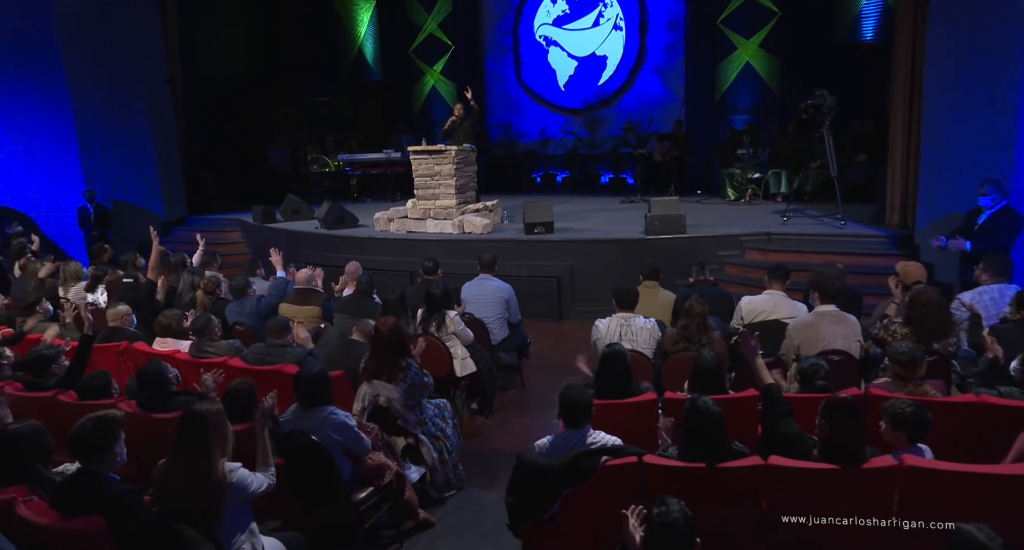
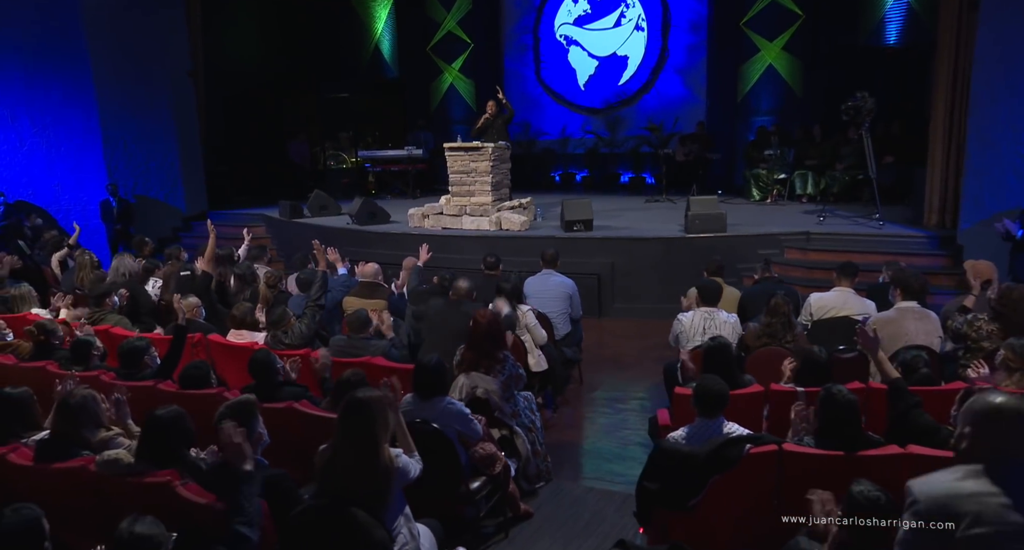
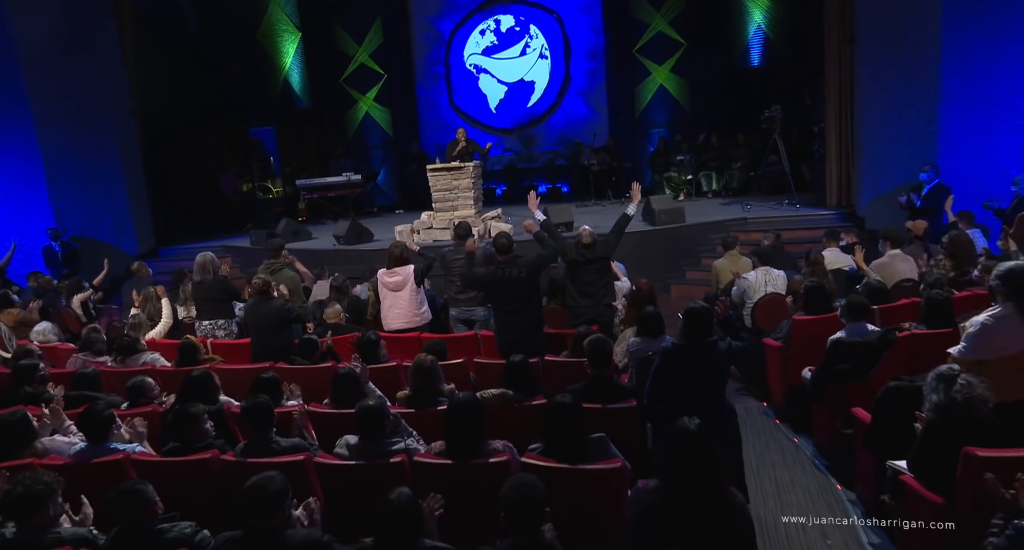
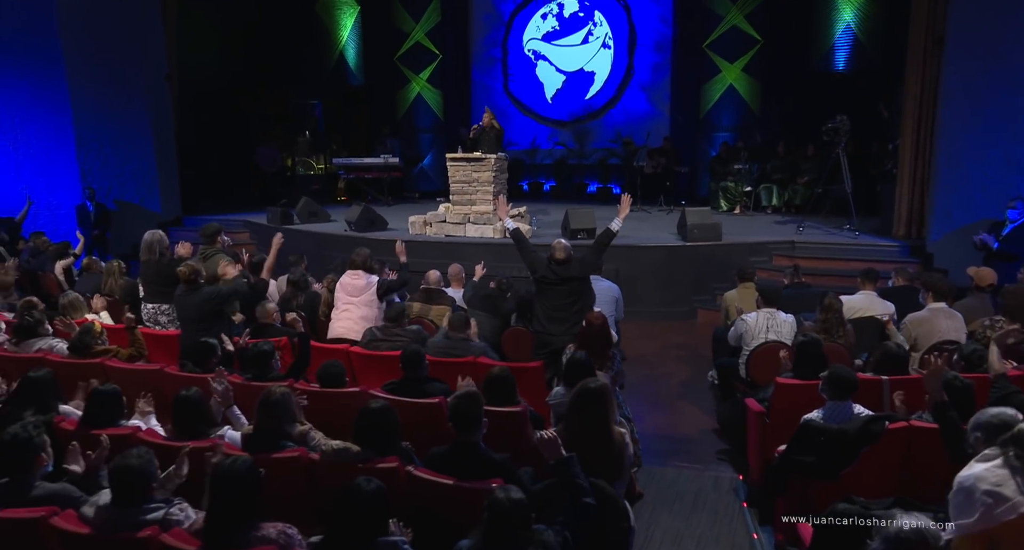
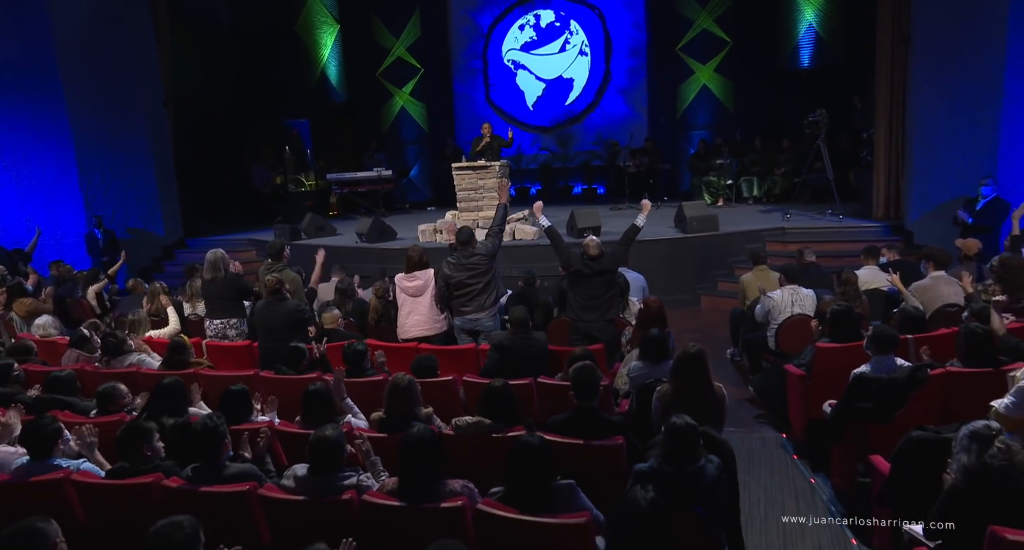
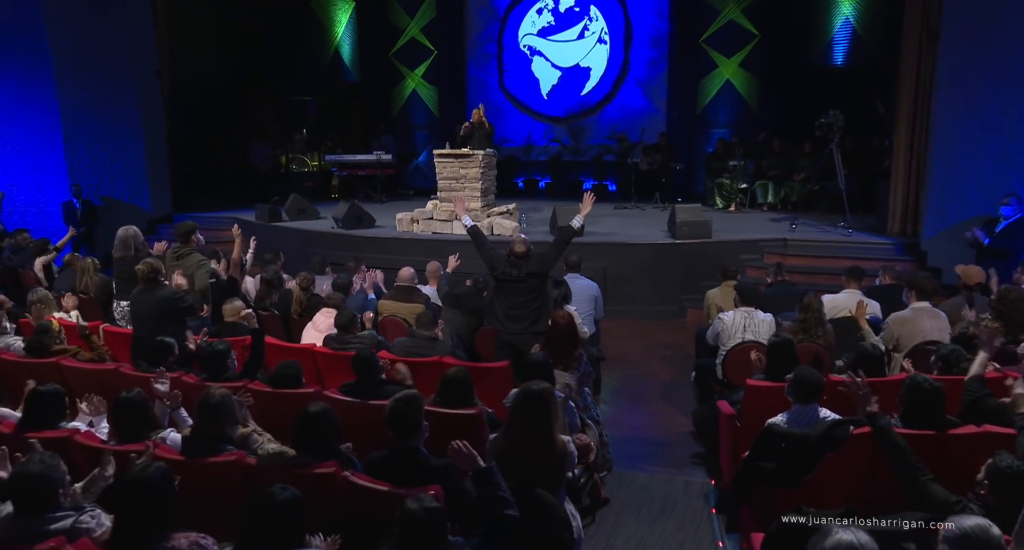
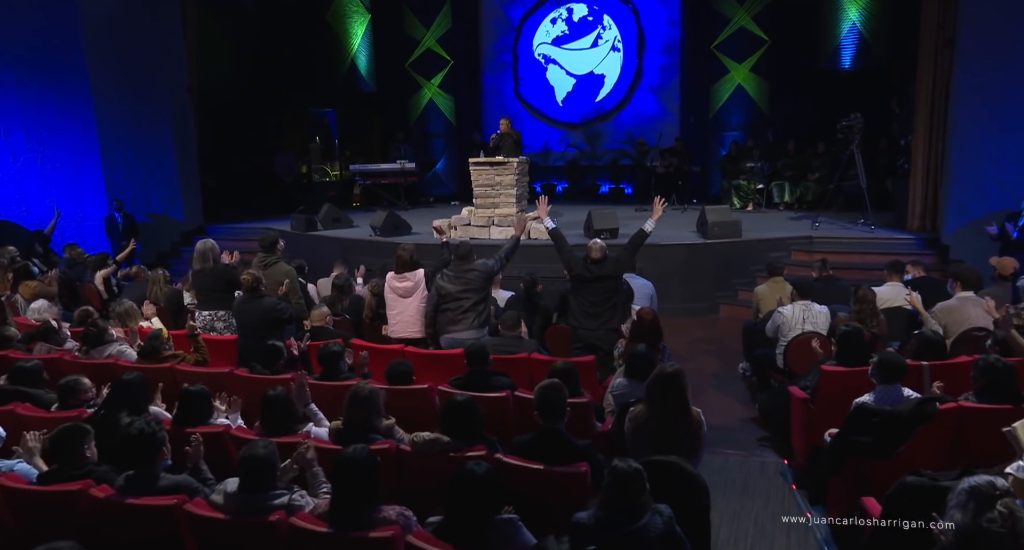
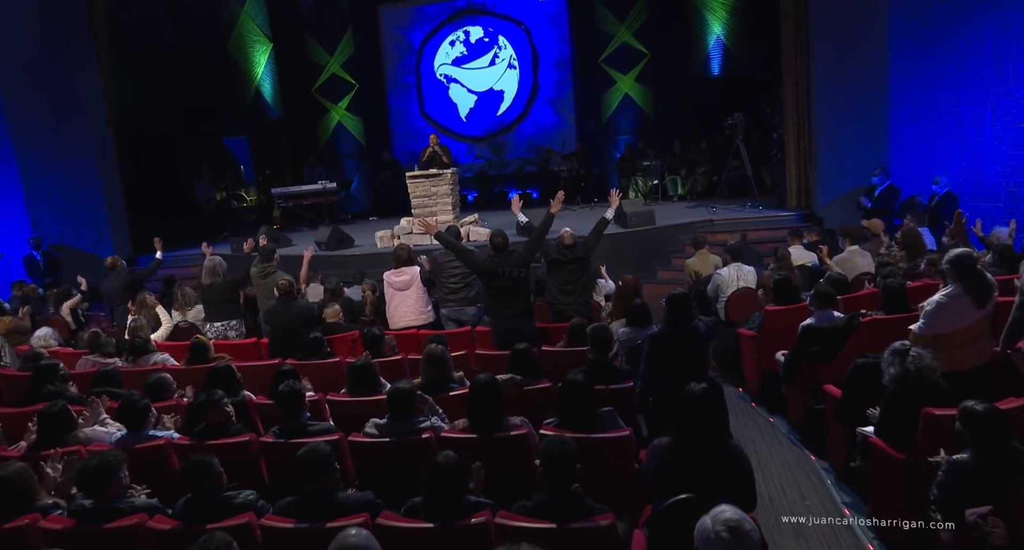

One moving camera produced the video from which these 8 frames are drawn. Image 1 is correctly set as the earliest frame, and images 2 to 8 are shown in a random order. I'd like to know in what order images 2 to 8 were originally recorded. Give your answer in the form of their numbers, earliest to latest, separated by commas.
2, 6, 4, 7, 5, 3, 8
